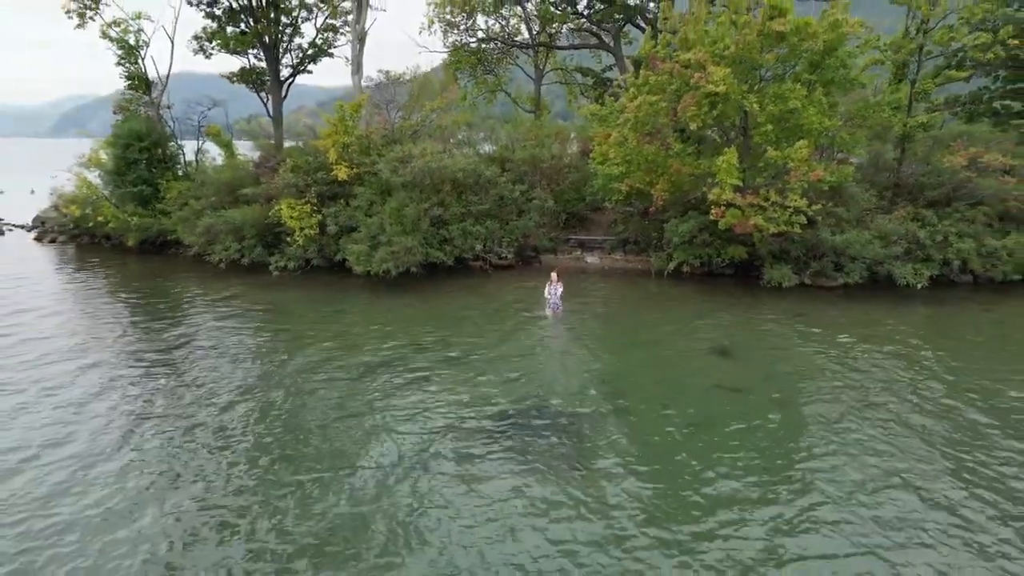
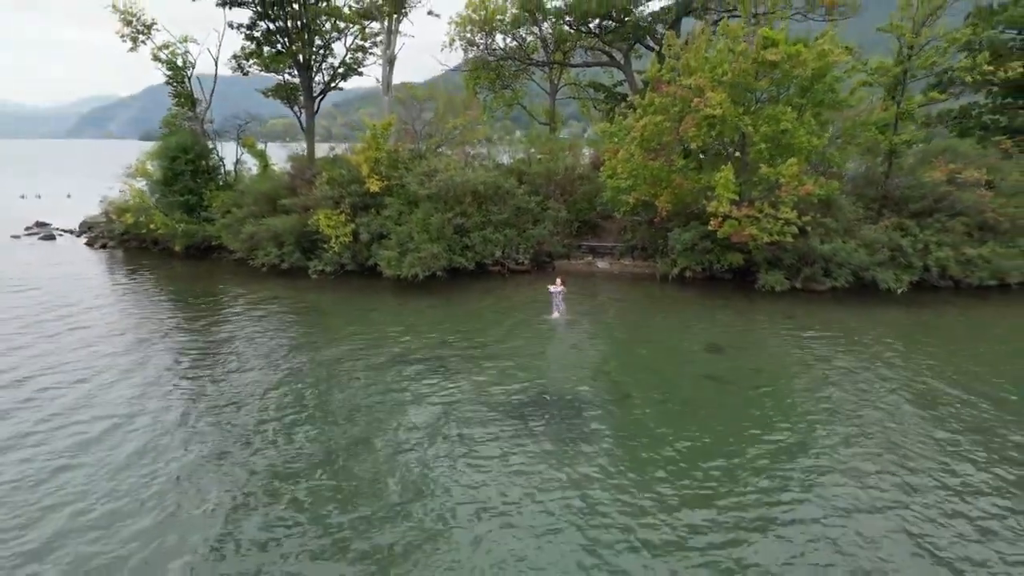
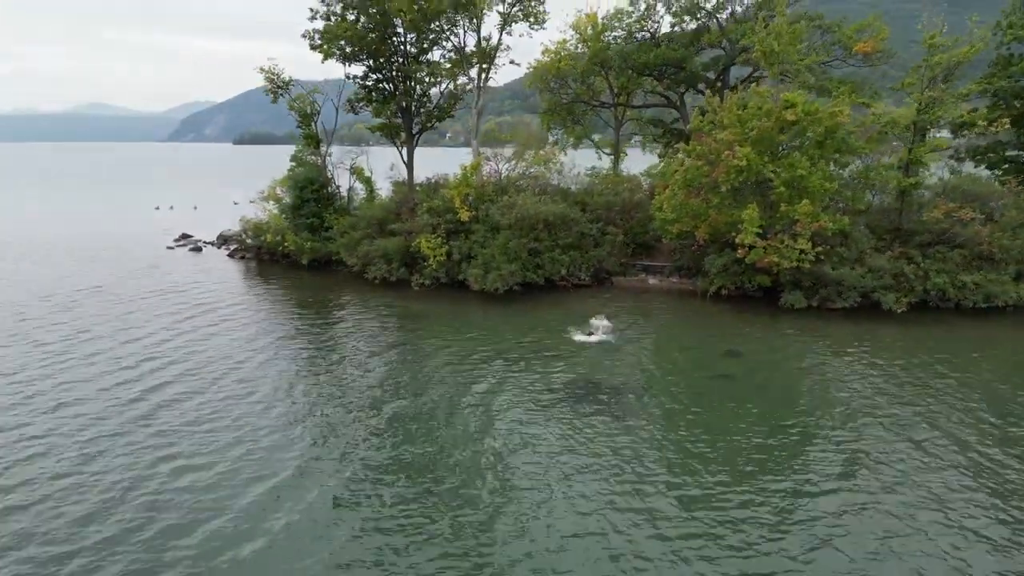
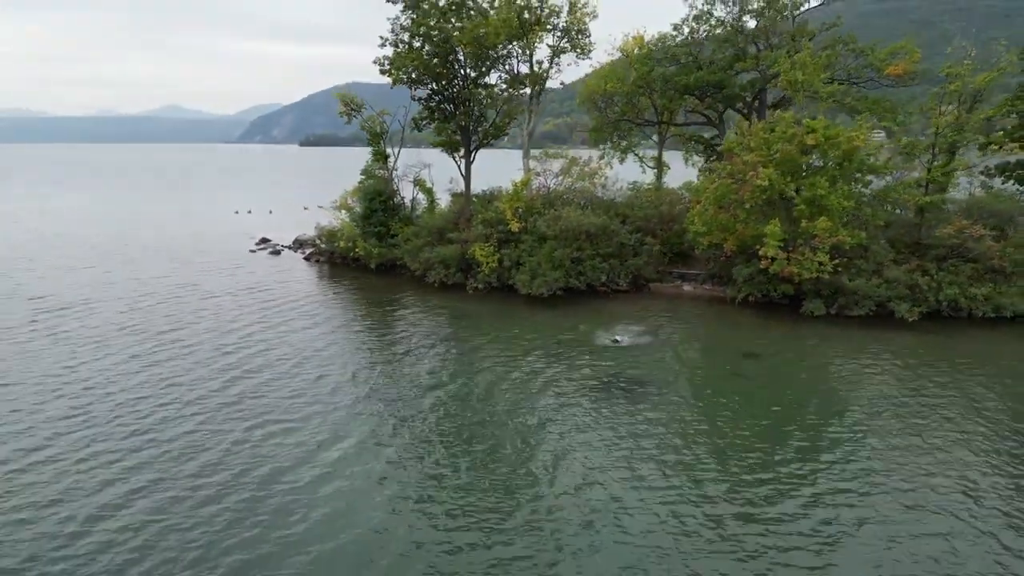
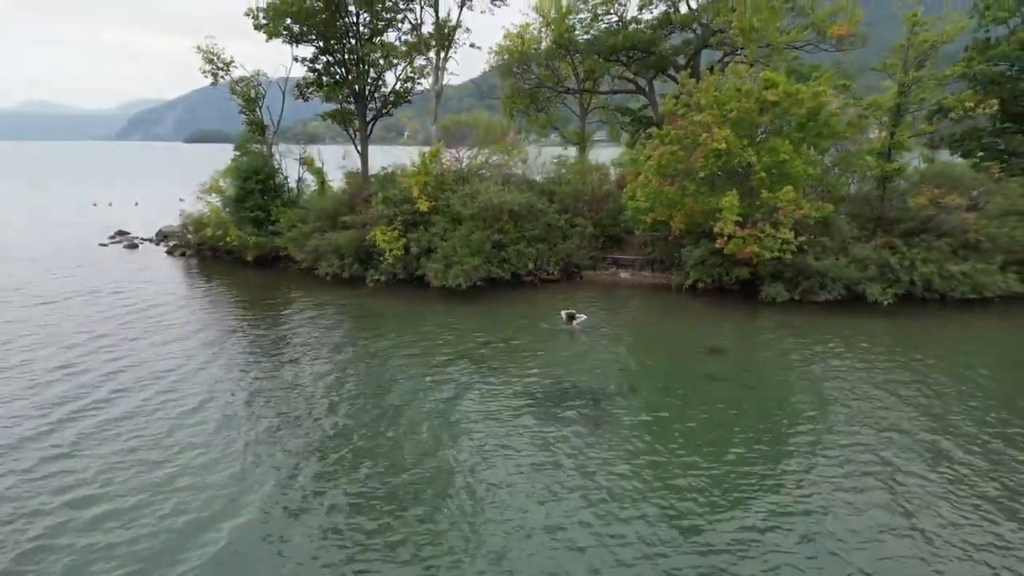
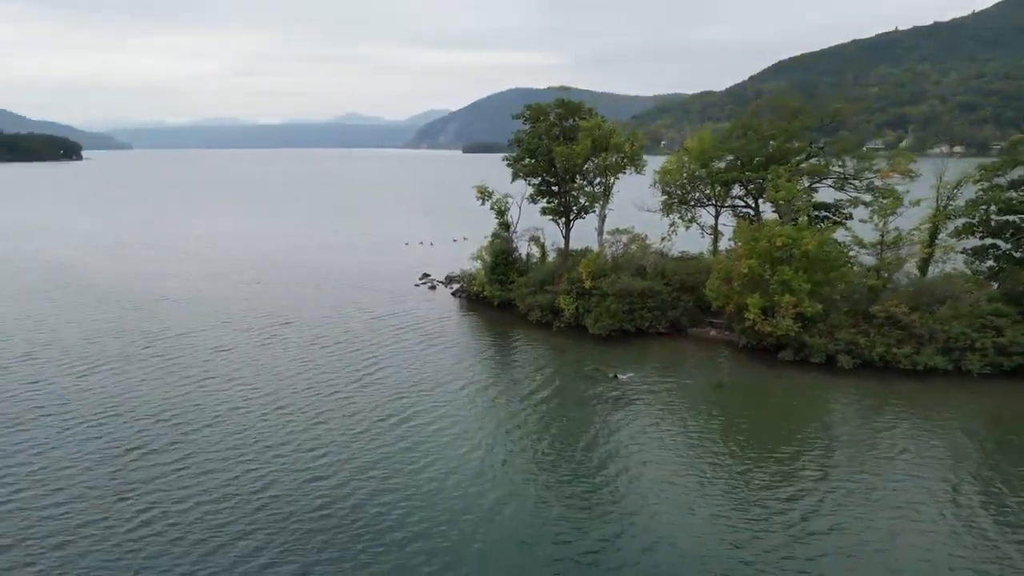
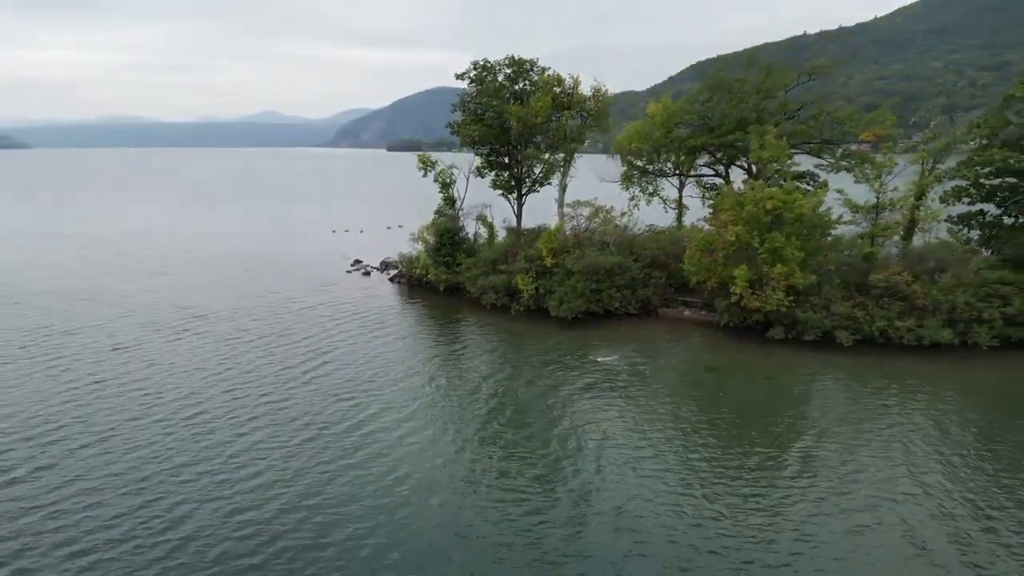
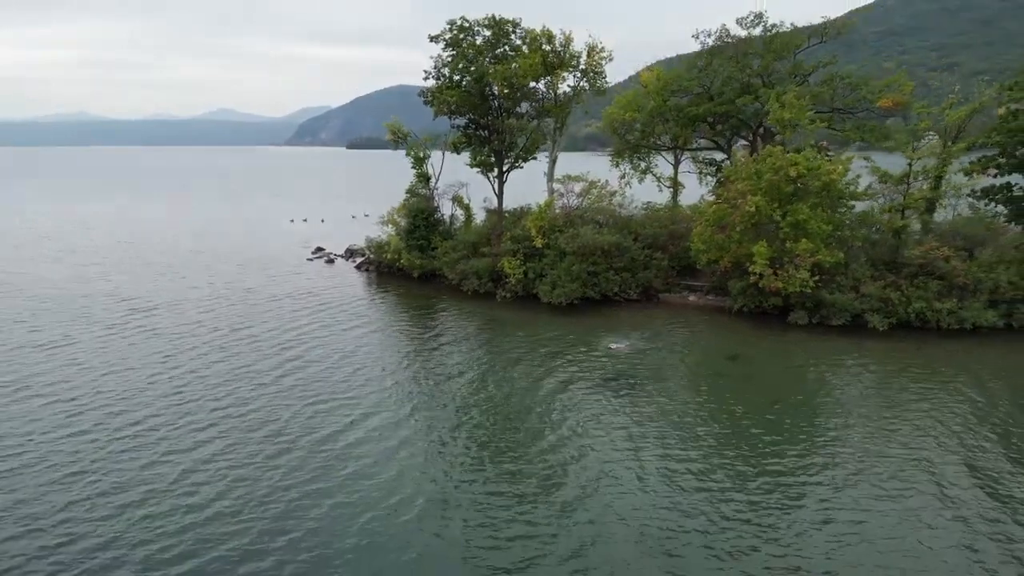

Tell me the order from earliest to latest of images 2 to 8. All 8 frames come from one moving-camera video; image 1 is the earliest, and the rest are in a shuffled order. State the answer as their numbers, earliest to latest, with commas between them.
2, 5, 3, 4, 8, 7, 6
